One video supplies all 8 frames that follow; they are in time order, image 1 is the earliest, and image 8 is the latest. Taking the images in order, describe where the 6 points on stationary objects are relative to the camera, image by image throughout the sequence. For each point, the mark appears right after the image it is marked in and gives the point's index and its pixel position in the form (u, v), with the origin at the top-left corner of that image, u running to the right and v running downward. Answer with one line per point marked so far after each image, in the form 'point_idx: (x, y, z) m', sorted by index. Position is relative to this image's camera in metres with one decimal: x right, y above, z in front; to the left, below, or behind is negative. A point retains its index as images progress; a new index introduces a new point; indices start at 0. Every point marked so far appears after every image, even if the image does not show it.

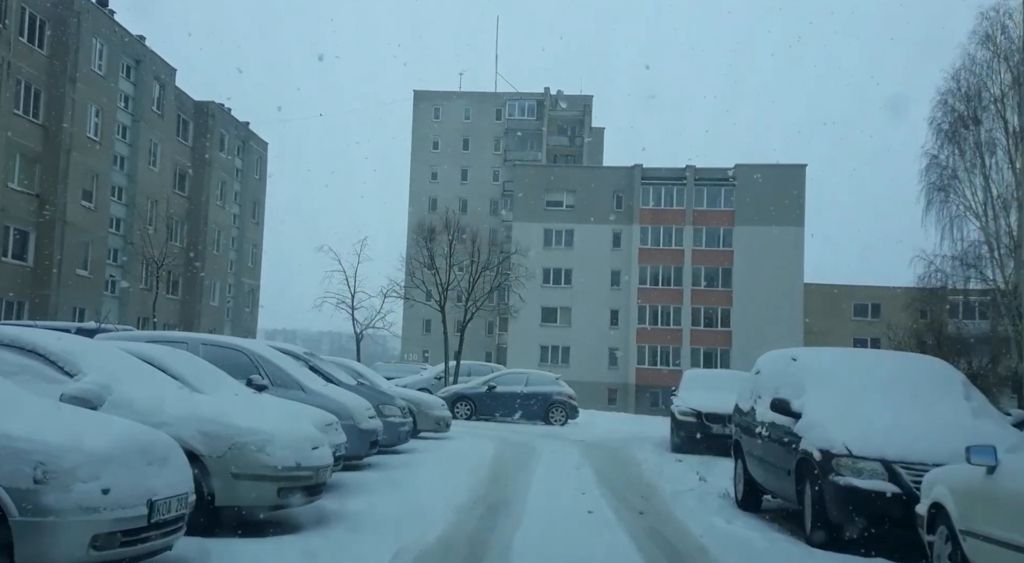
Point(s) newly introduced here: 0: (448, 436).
0: (-1.2, -2.9, +17.3) m
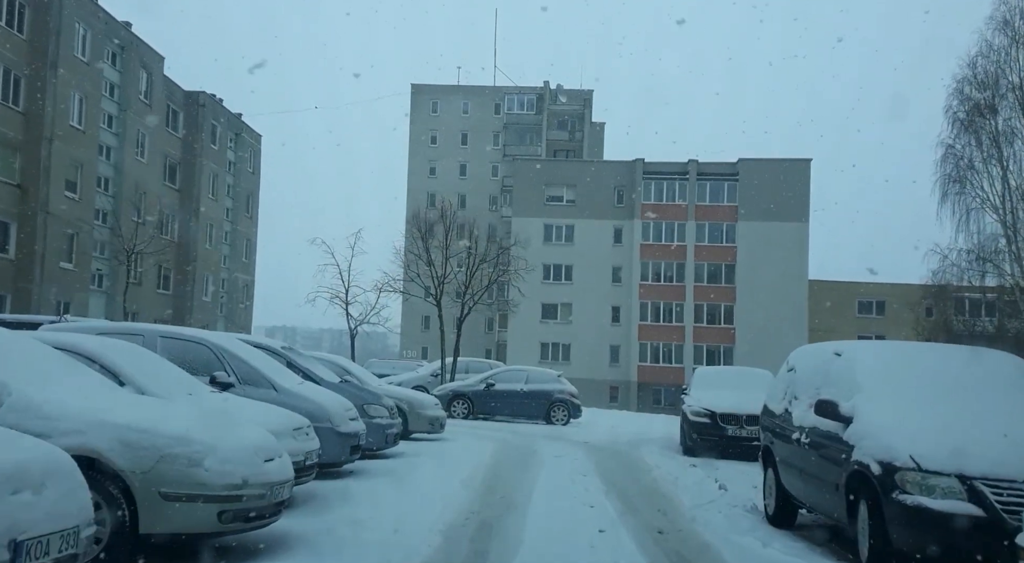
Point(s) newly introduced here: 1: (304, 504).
0: (-1.2, -2.8, +16.1) m
1: (-2.1, -2.3, +9.1) m
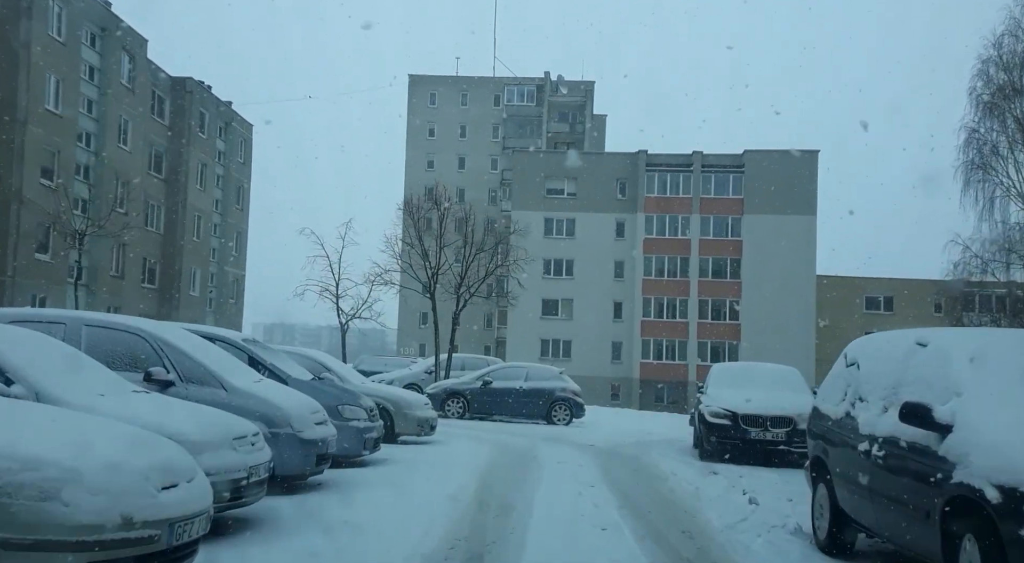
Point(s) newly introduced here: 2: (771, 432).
0: (-1.3, -2.6, +14.5) m
1: (-2.2, -2.1, +7.6) m
2: (+3.6, -2.1, +12.6) m
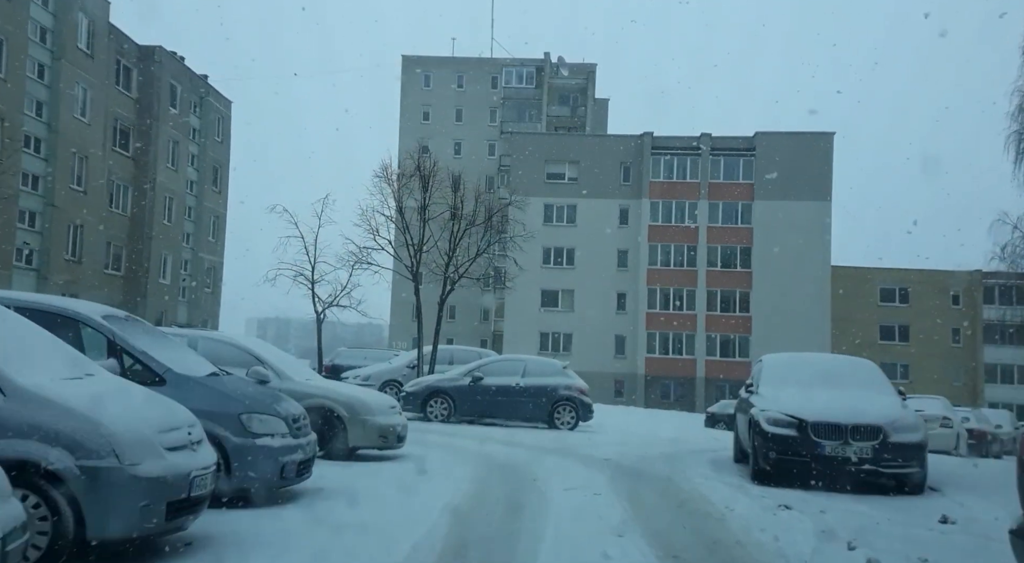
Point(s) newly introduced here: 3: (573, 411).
0: (-1.4, -2.1, +11.2) m
1: (-2.2, -1.7, +4.3) m
2: (+3.5, -1.7, +9.3) m
3: (+1.2, -2.5, +17.7) m
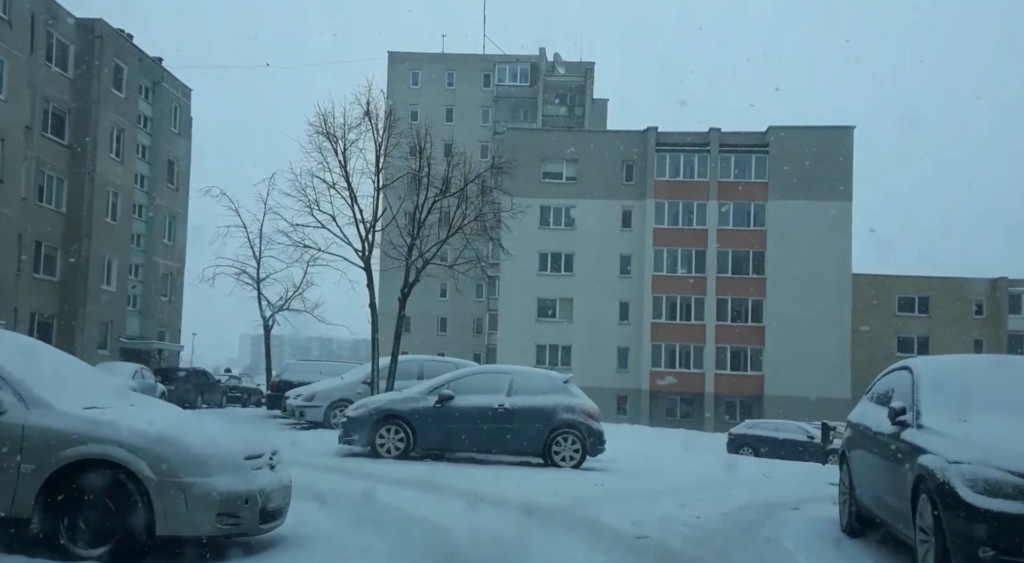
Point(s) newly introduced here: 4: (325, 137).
0: (-1.6, -1.8, +6.5) m
1: (-2.4, -1.2, -0.4) m
2: (+3.3, -1.3, +4.6) m
3: (+0.9, -2.3, +12.9) m
4: (-3.1, +2.4, +15.1) m
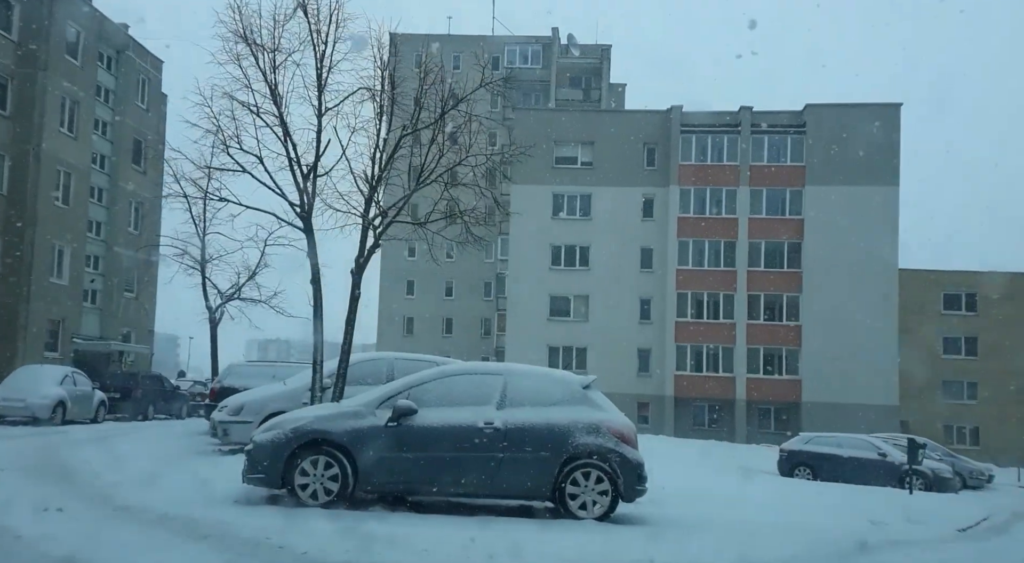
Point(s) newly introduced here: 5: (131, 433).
0: (-1.8, -1.3, +2.1) m
1: (-2.7, -0.7, -4.9) m
2: (+3.1, -0.8, +0.1) m
3: (+0.9, -1.8, +8.5) m
4: (-3.2, +2.8, +10.7) m
5: (-6.5, -2.6, +15.3) m
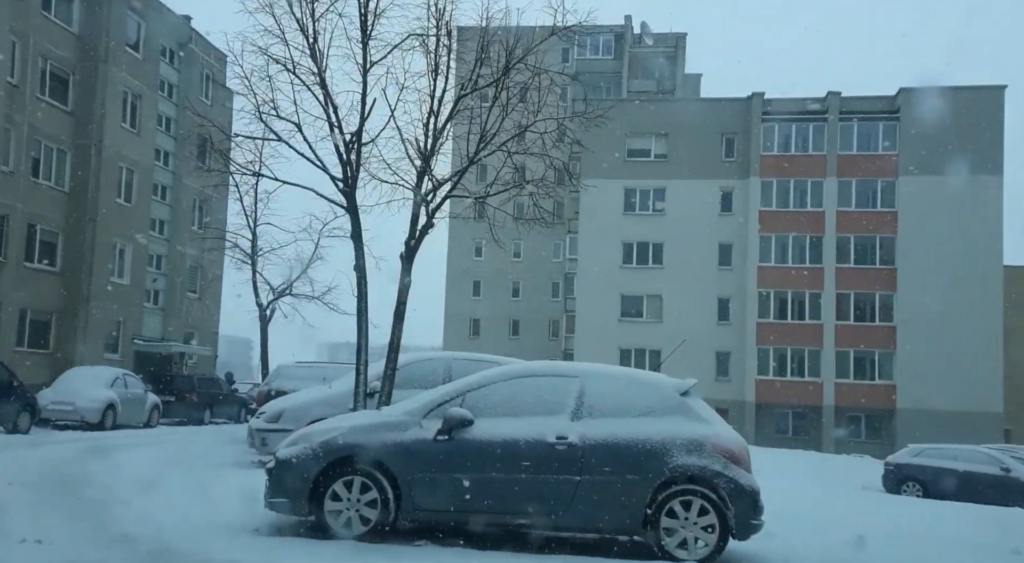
0: (-1.6, -1.2, +0.5) m
1: (-3.1, -0.5, -6.3) m
2: (+3.0, -0.6, -1.9) m
3: (+1.5, -1.7, +6.7) m
4: (-2.4, +3.0, +9.2) m
5: (-5.3, -2.5, +14.1) m
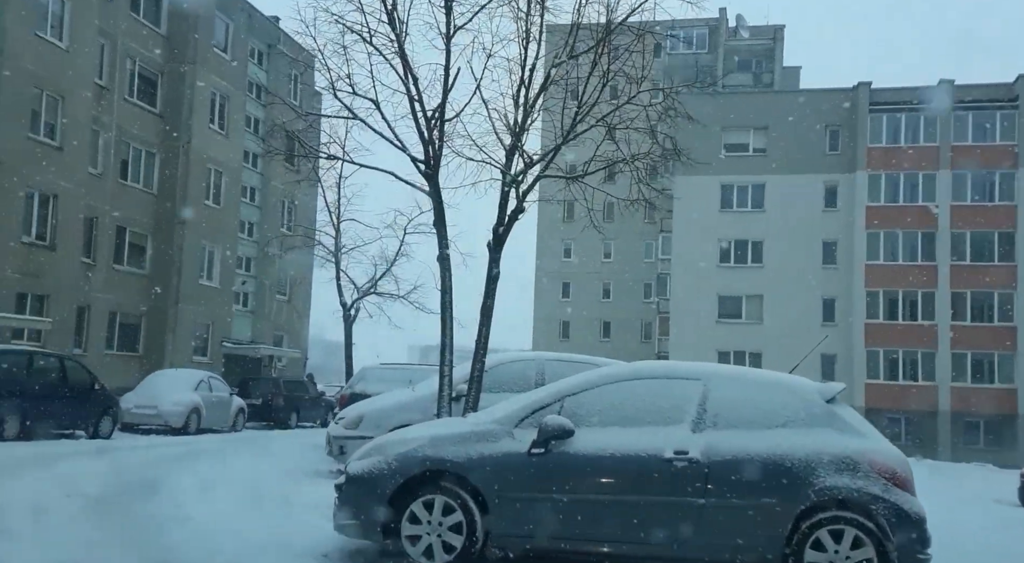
0: (-1.6, -1.0, -0.4) m
1: (-3.7, -0.4, -7.1) m
2: (+2.9, -0.4, -3.3) m
3: (+2.1, -1.6, +5.4) m
4: (-1.5, +3.0, +8.3) m
5: (-3.9, -2.4, +13.4) m
